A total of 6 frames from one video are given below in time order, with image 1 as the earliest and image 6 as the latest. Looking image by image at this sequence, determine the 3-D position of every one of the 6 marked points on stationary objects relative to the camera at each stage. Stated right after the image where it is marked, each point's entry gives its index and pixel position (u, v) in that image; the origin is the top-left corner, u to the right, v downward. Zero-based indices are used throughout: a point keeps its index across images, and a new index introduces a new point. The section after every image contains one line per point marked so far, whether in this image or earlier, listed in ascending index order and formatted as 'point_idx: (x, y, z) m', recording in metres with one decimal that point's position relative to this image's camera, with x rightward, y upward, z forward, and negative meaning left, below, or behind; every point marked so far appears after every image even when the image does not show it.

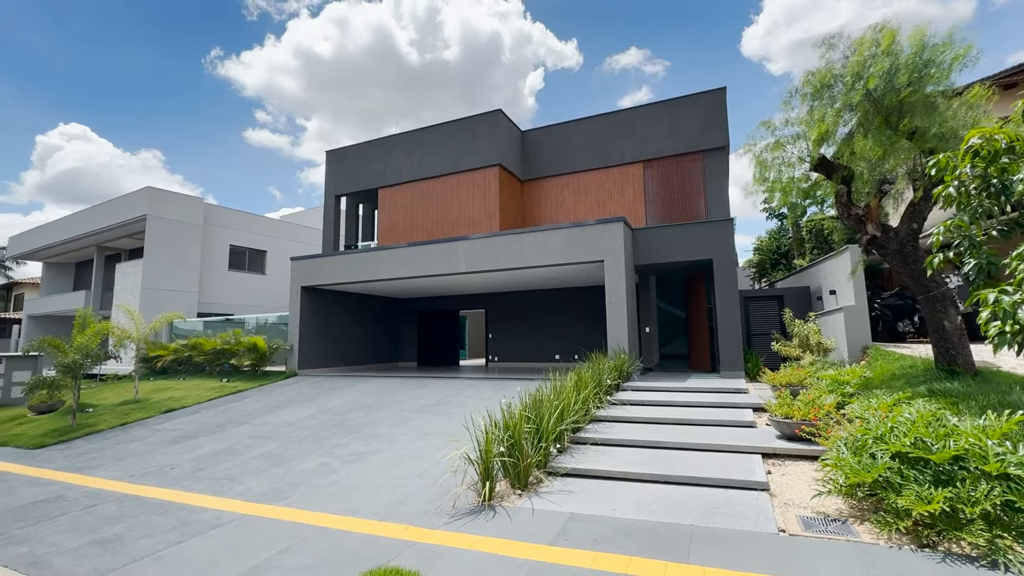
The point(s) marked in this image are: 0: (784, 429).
0: (+3.0, -1.5, +5.1) m
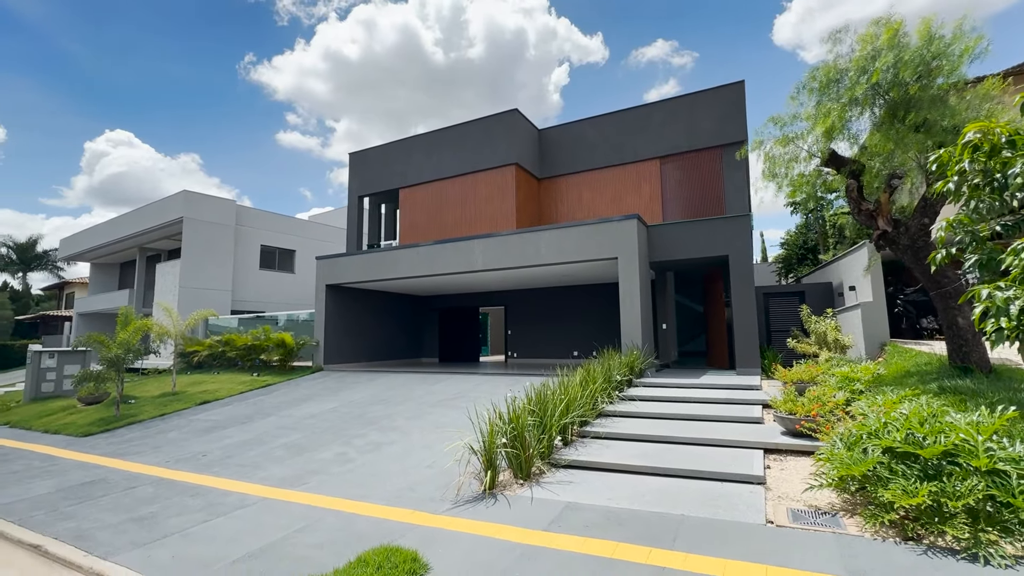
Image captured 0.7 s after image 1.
0: (+3.0, -1.5, +5.1) m
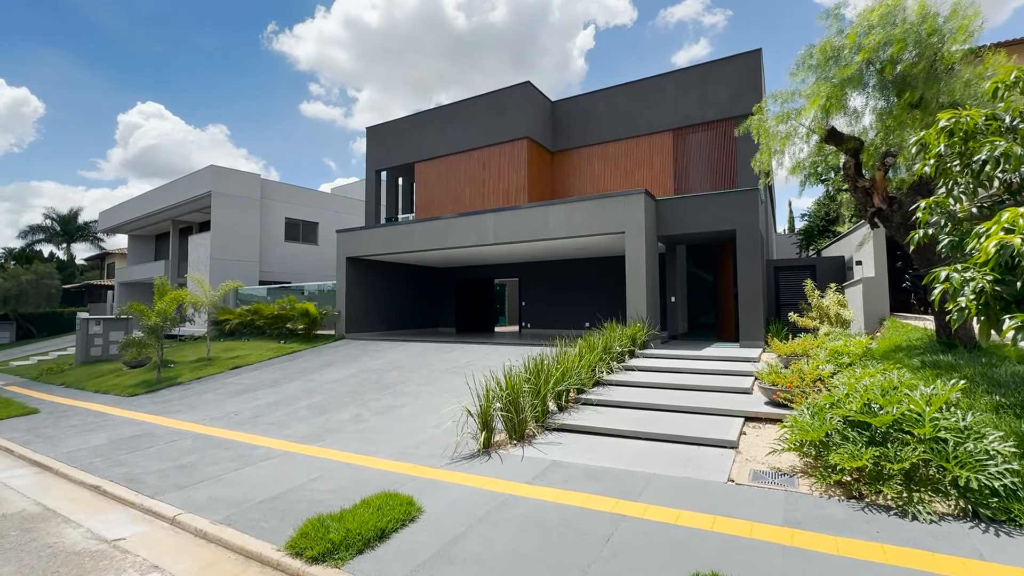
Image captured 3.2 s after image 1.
0: (+3.0, -1.2, +5.4) m
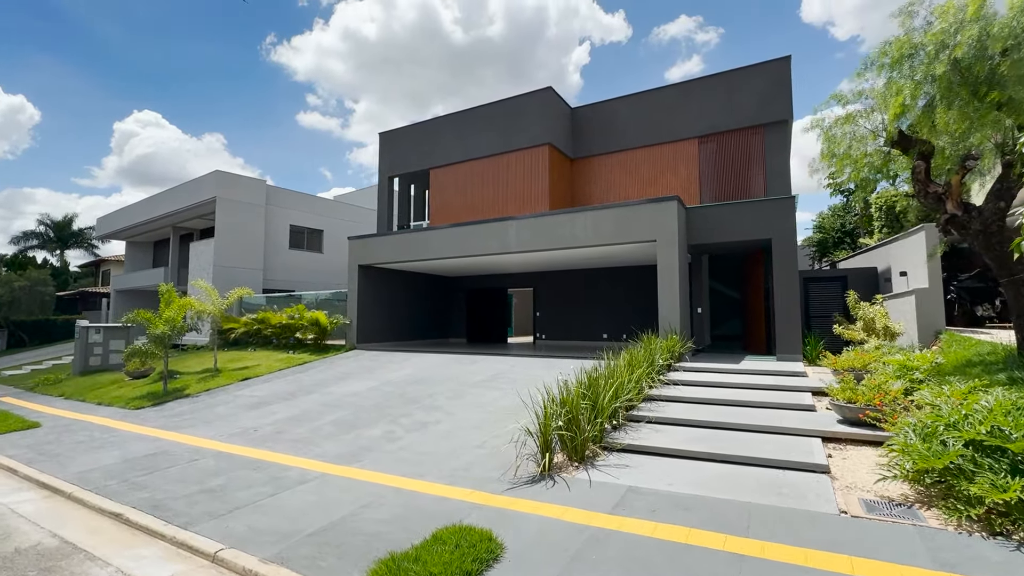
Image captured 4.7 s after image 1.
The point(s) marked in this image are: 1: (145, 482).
0: (+3.6, -1.3, +5.0) m
1: (-3.7, -1.9, +4.7) m
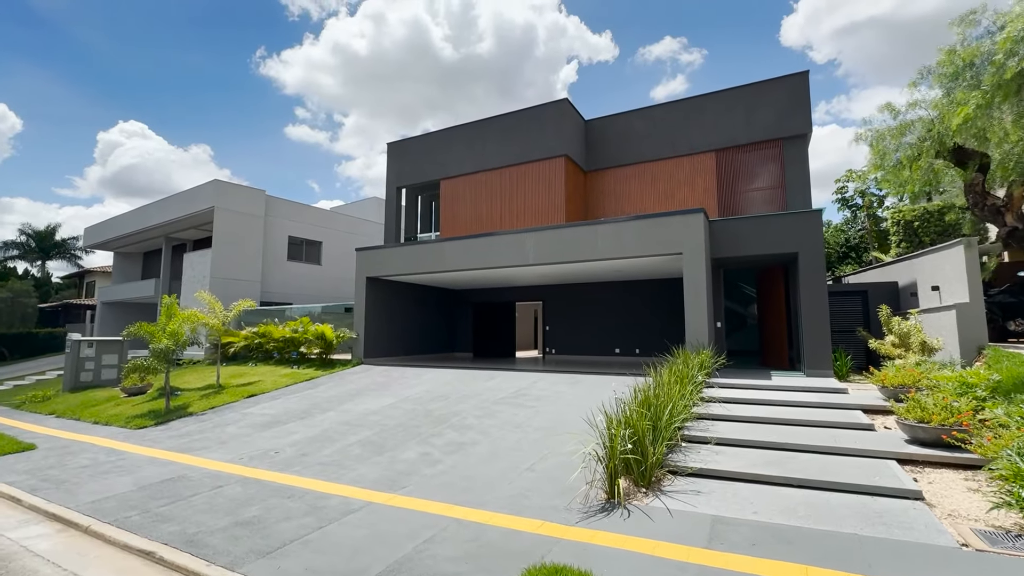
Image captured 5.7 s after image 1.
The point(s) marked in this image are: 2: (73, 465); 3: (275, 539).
0: (+4.1, -1.5, +4.8) m
1: (-3.1, -2.0, +4.3) m
2: (-5.6, -2.3, +6.0) m
3: (-1.8, -2.0, +3.6) m
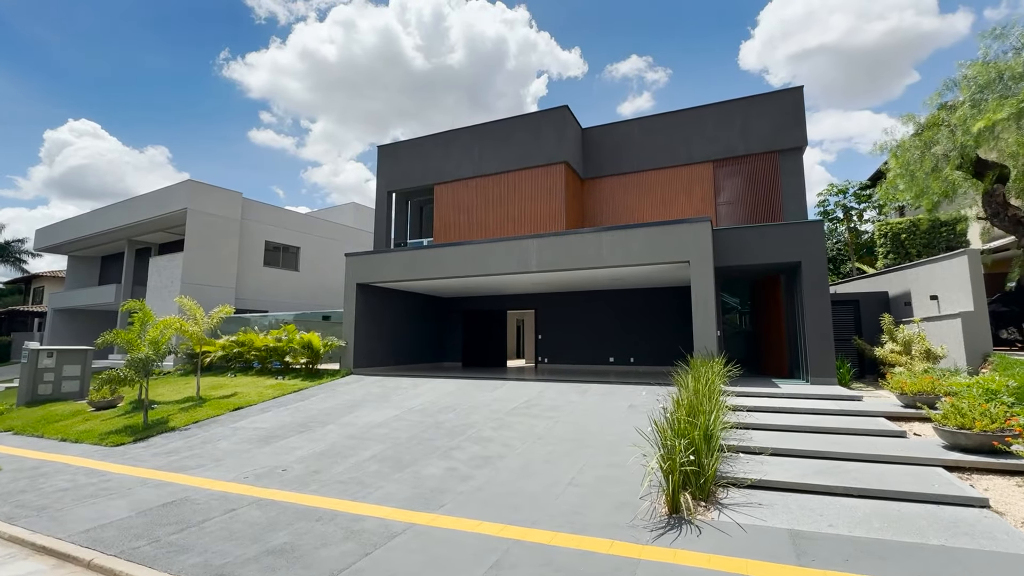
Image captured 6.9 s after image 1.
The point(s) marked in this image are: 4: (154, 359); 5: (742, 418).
0: (+4.6, -1.6, +4.8) m
1: (-2.6, -2.0, +3.8) m
2: (-5.3, -2.3, +5.4) m
3: (-1.3, -1.9, +3.2) m
4: (-7.0, -1.4, +9.2) m
5: (+3.0, -1.7, +6.2) m
